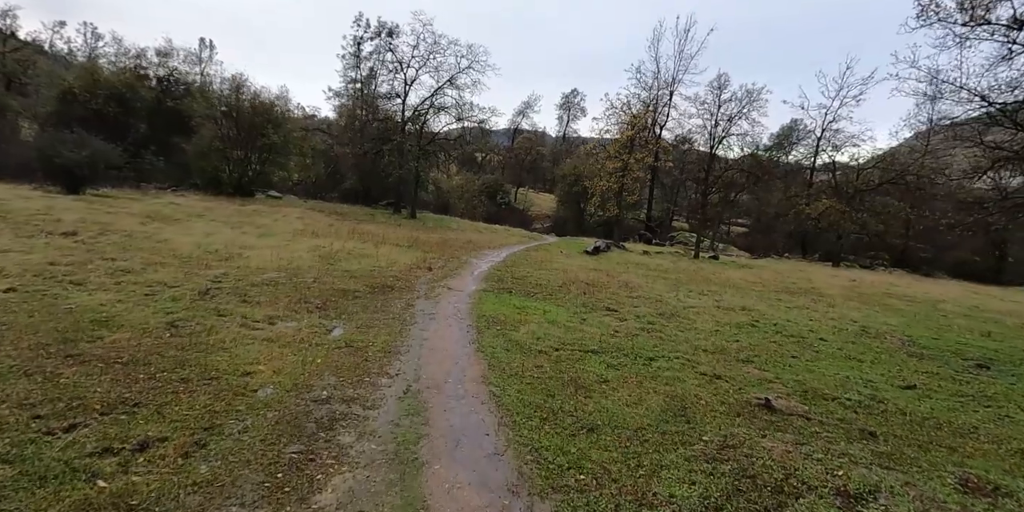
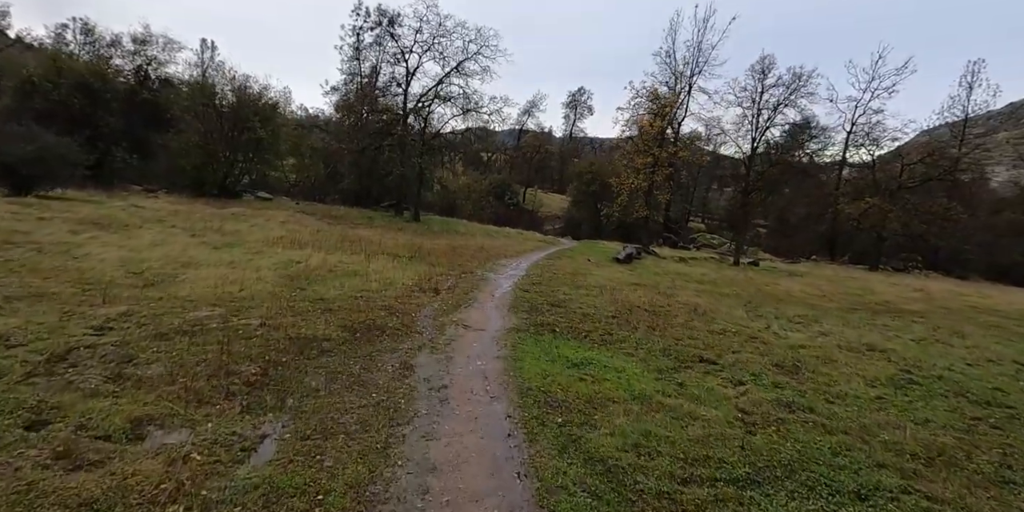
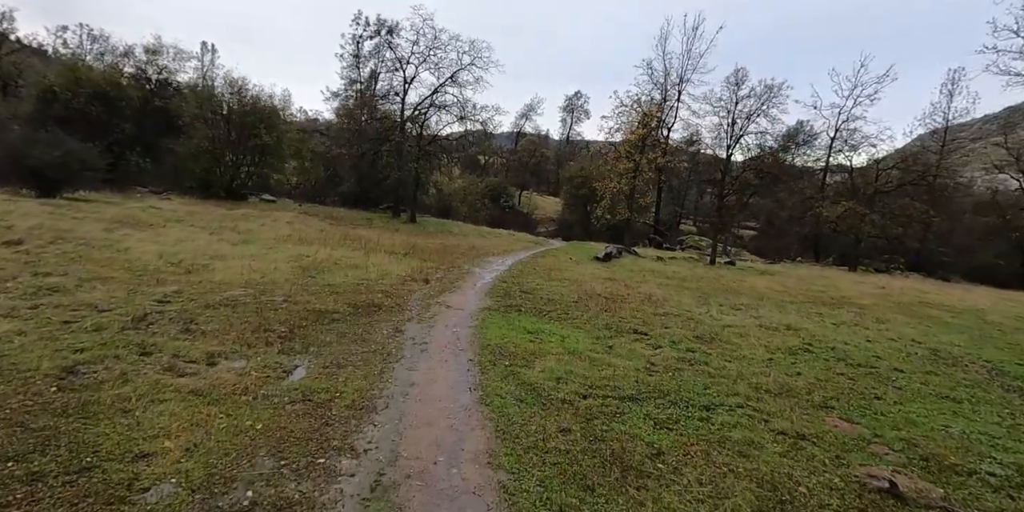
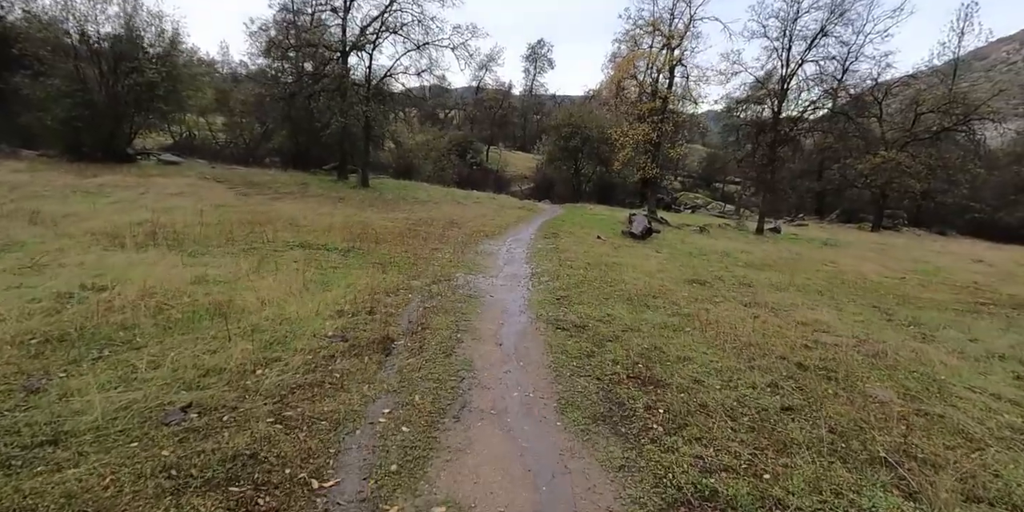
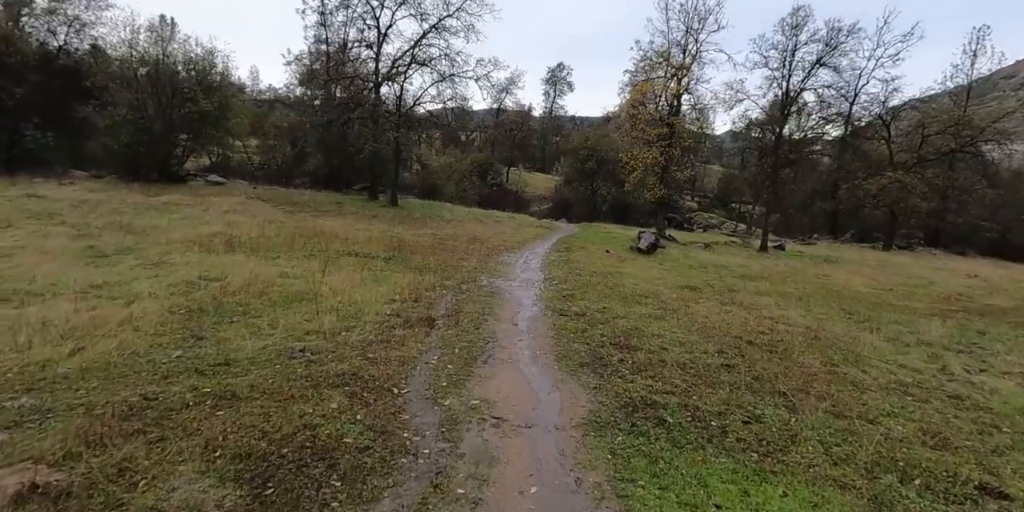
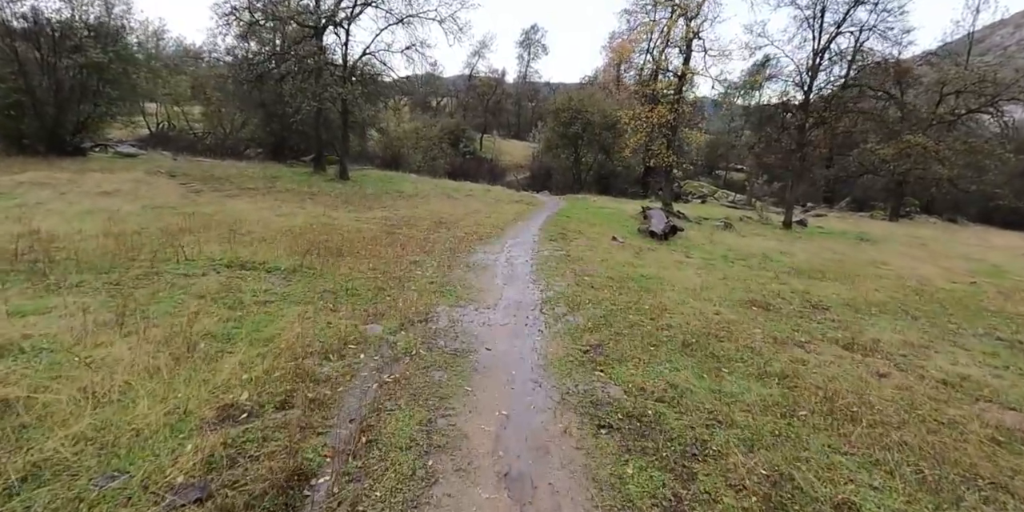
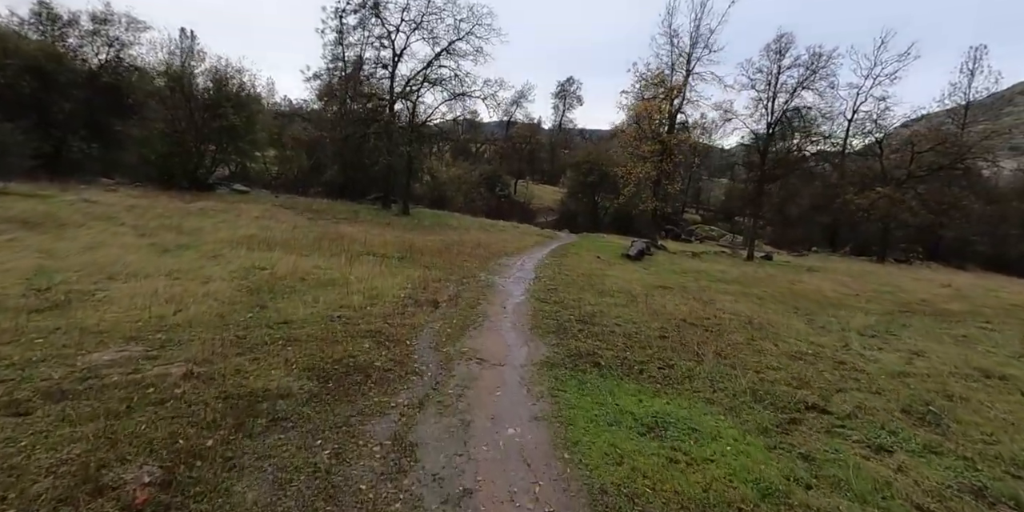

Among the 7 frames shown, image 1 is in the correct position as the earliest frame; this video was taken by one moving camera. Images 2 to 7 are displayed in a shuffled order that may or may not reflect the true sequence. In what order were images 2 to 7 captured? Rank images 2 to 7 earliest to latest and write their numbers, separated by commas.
3, 2, 7, 5, 4, 6
